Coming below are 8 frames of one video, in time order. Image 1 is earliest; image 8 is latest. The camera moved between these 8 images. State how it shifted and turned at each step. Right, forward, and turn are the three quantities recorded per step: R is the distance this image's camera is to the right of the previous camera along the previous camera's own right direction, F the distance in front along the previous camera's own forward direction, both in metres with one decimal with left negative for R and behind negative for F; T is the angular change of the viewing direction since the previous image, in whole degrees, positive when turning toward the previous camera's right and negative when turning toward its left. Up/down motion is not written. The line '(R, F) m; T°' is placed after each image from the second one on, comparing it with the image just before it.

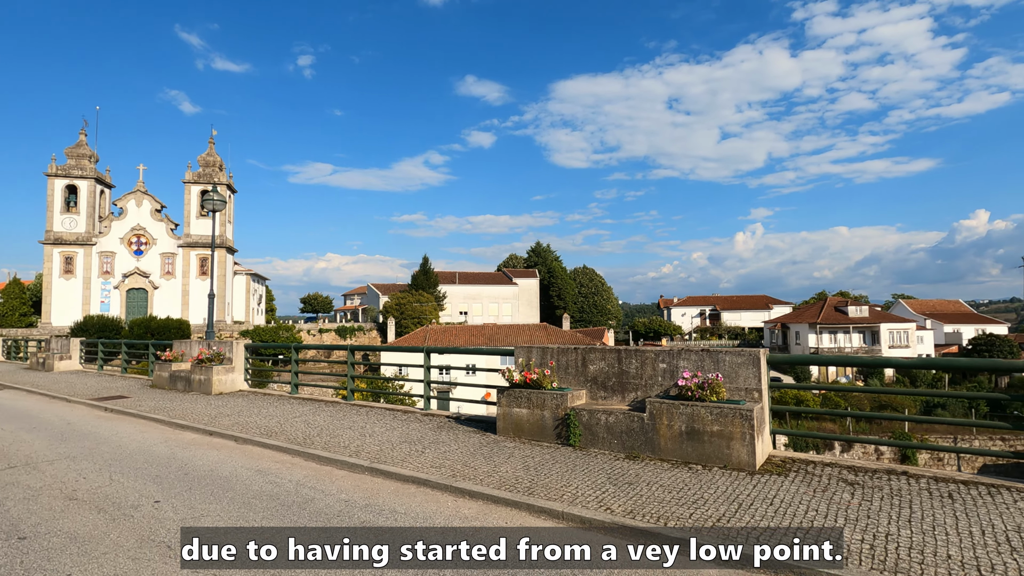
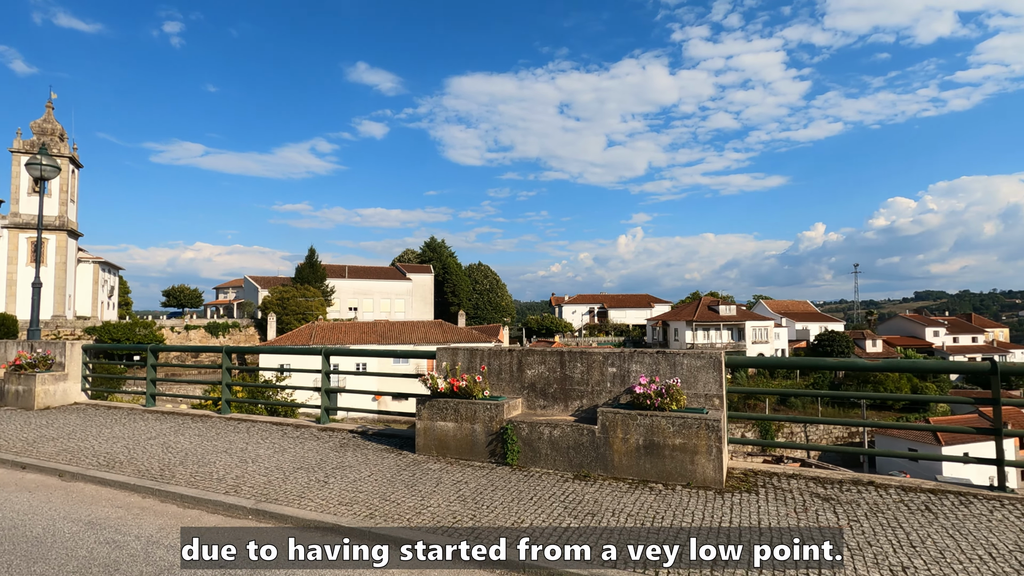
(-0.3, +0.9) m; +11°
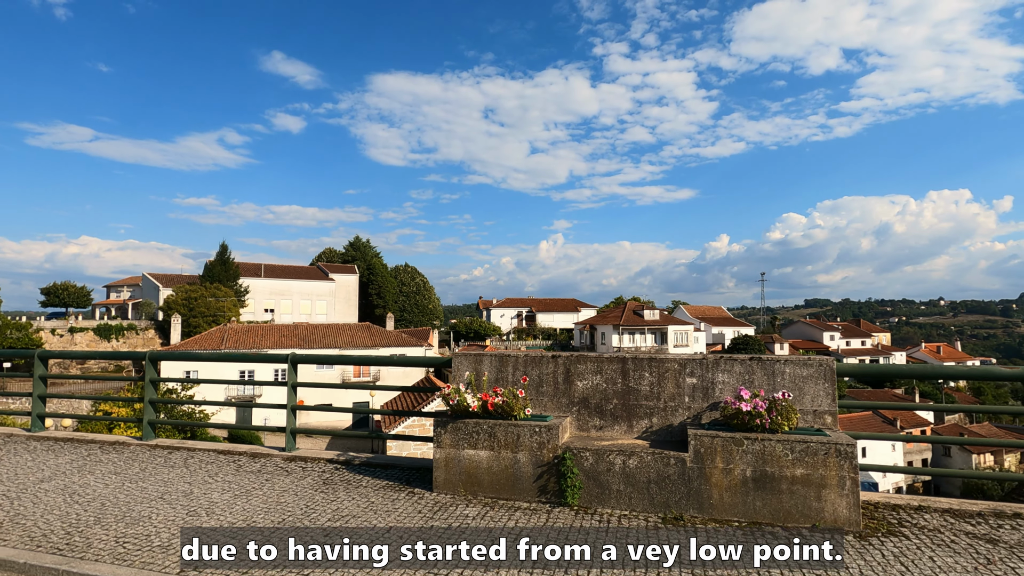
(-0.9, +1.1) m; +8°
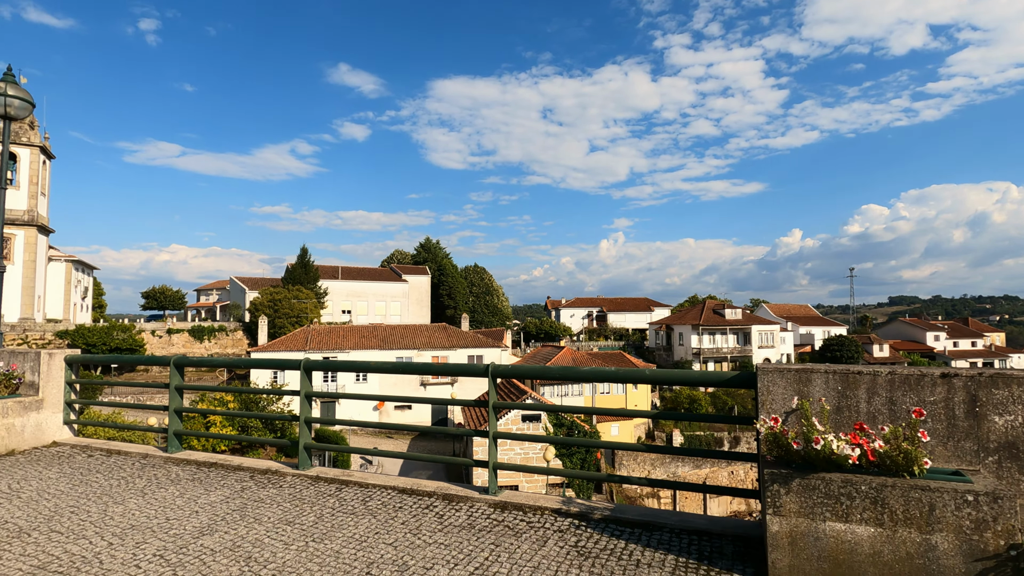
(-1.5, +1.2) m; -6°
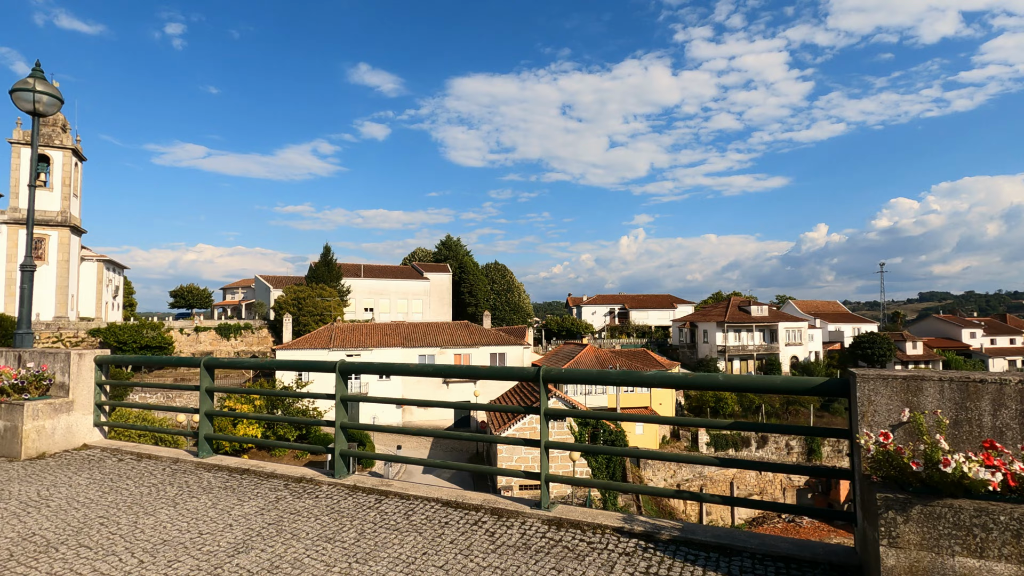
(-0.2, +0.3) m; -2°
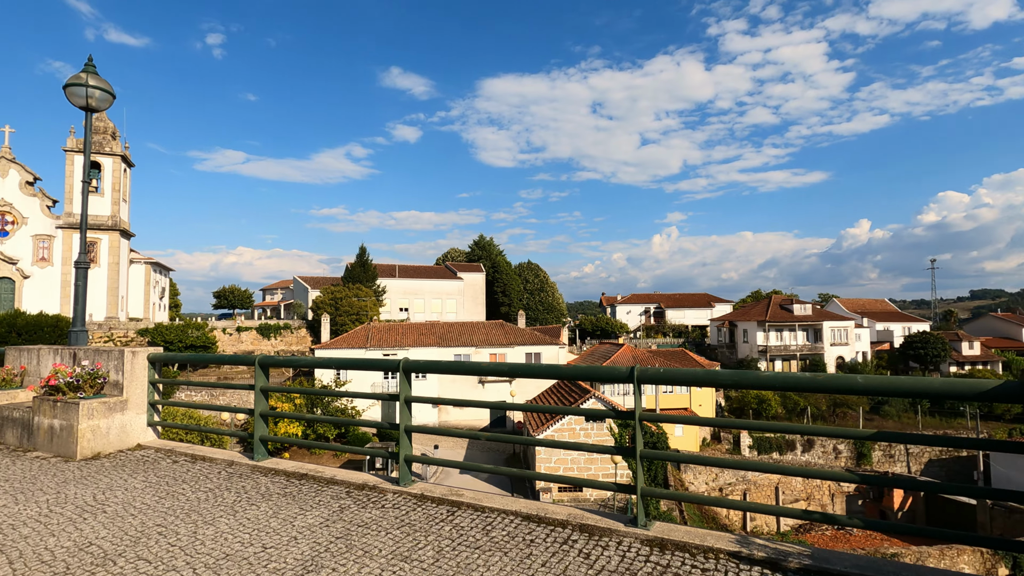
(-0.3, +0.4) m; -3°
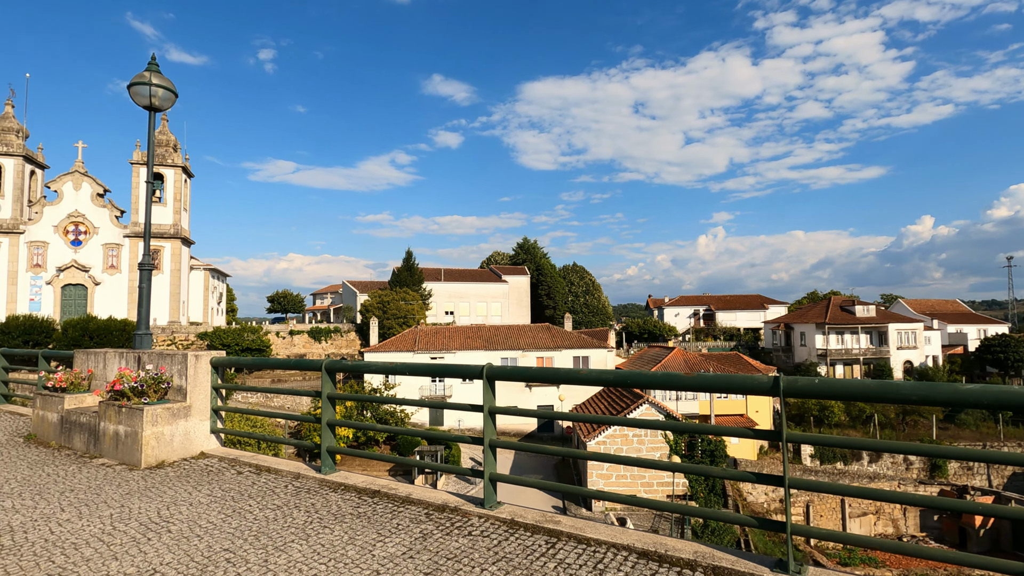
(-0.4, +0.5) m; -4°
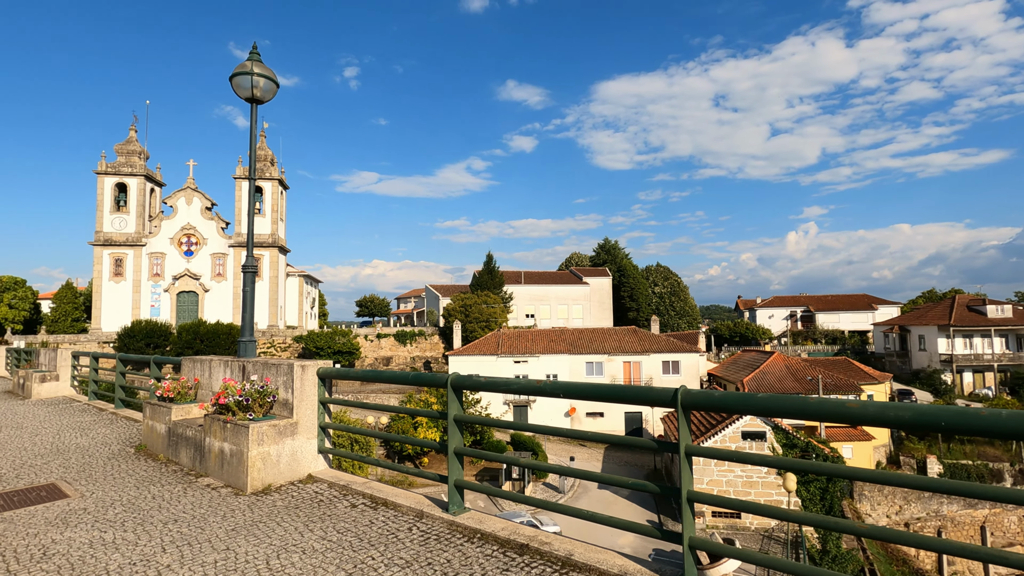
(-0.6, +0.9) m; -8°
